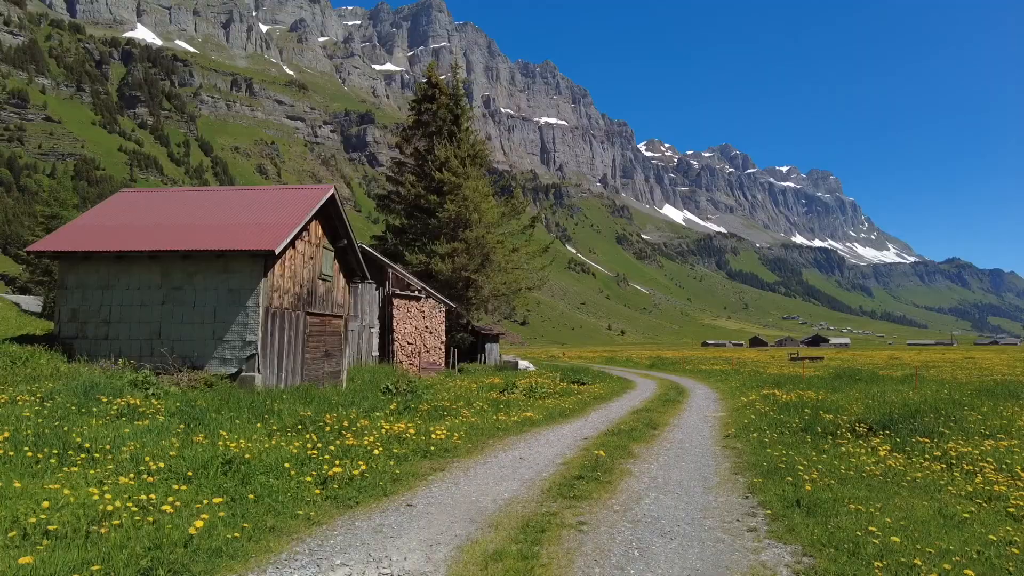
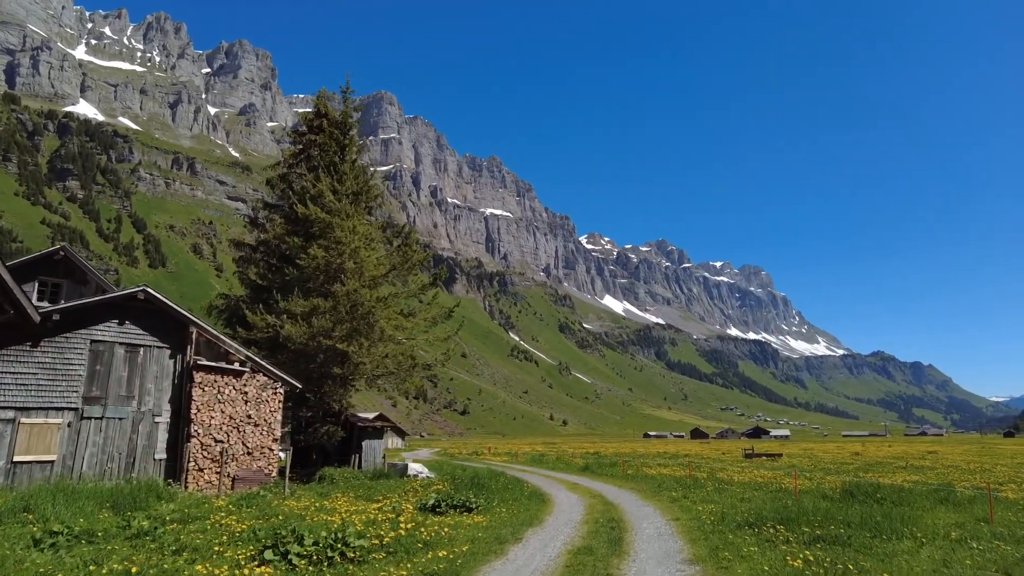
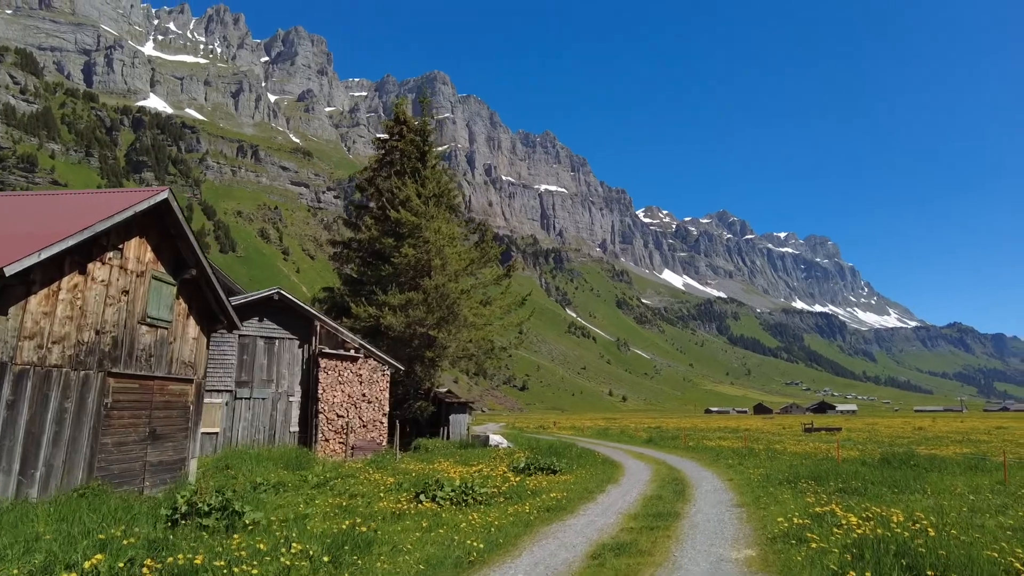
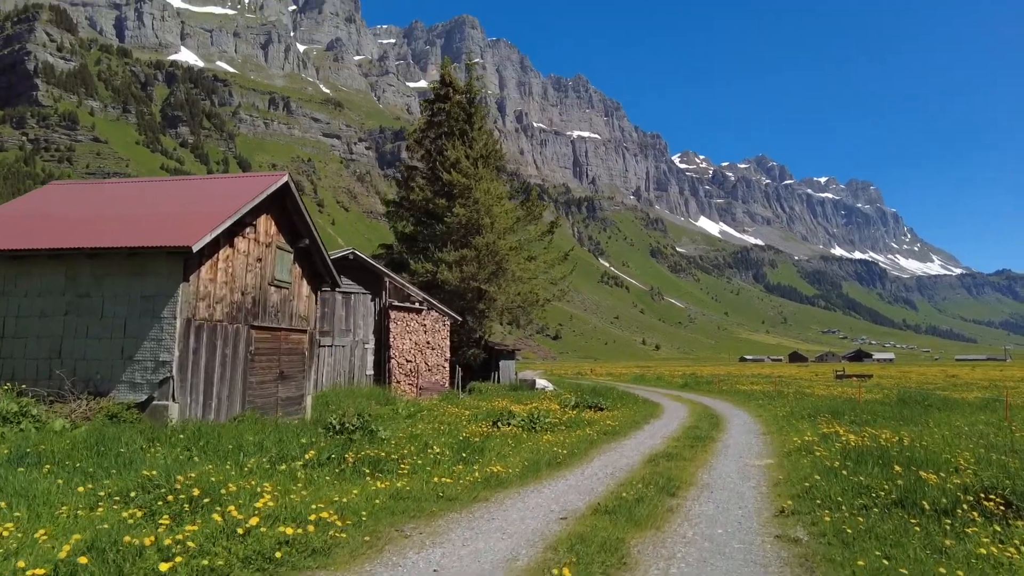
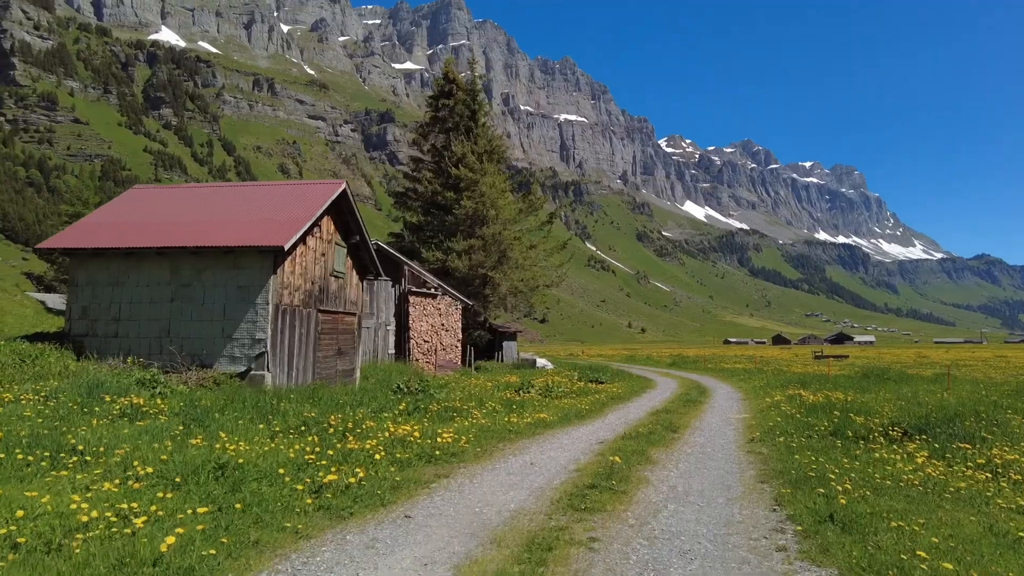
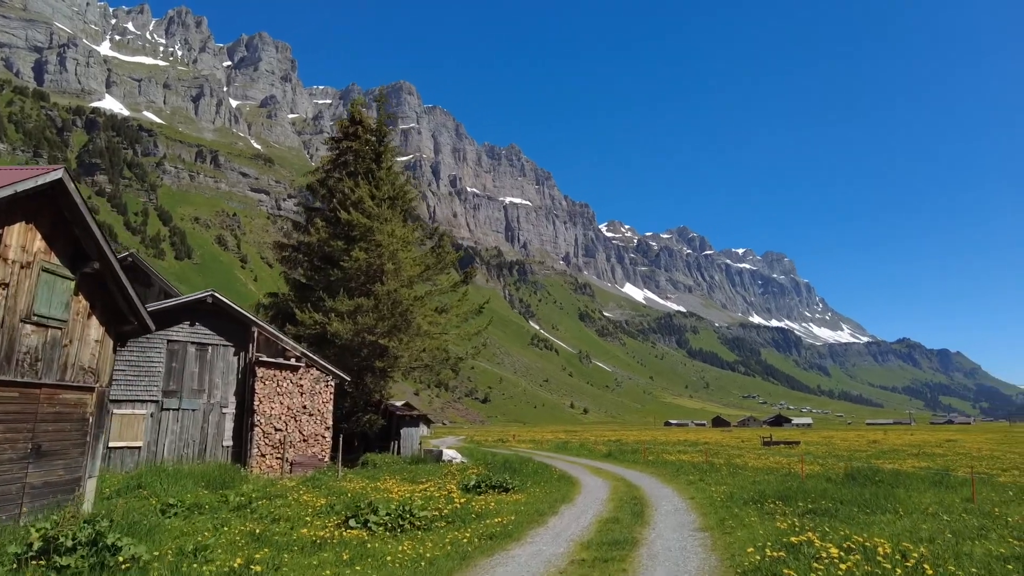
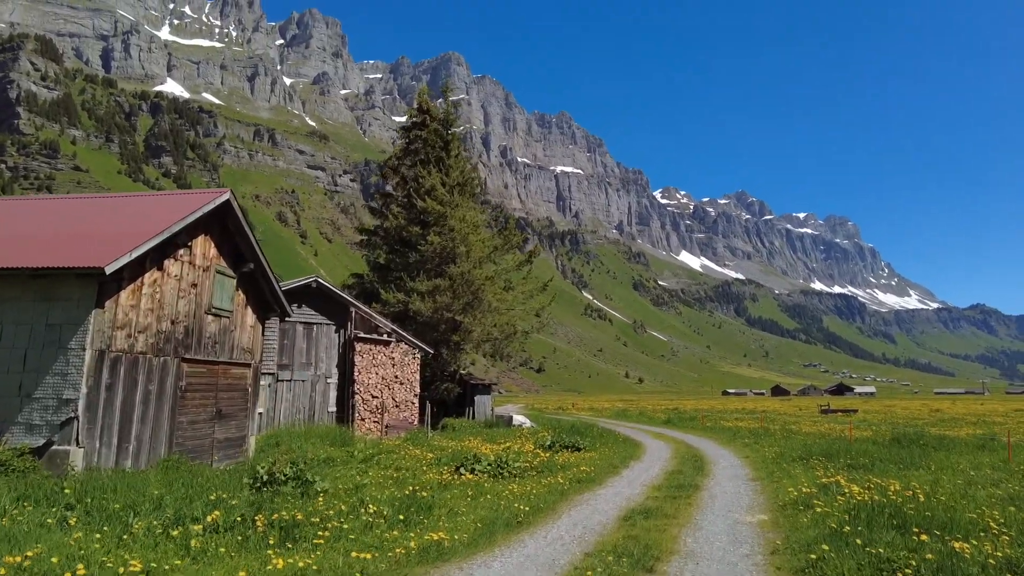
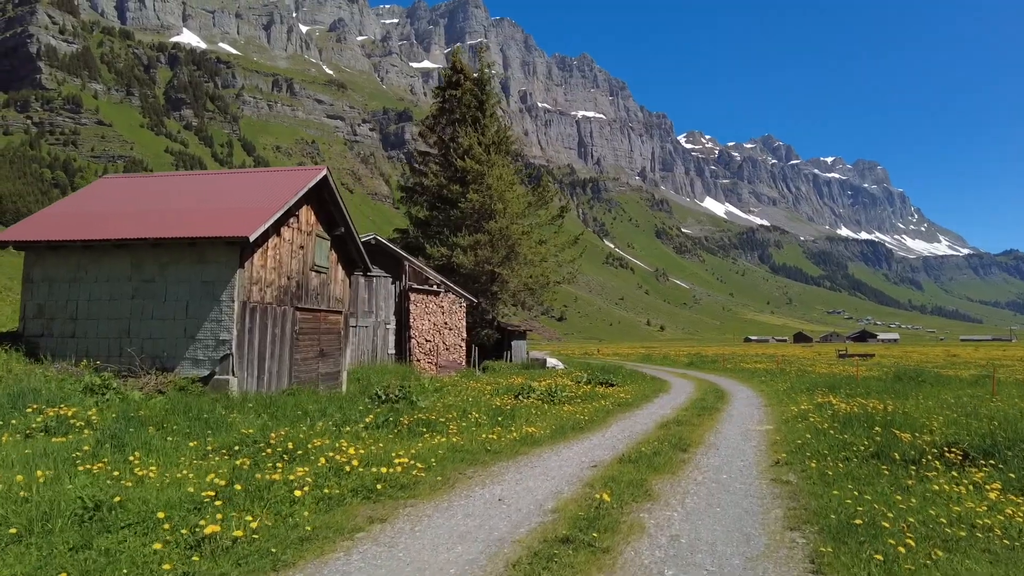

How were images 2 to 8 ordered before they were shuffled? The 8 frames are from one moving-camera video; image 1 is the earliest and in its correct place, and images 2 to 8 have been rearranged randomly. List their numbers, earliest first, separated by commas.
5, 8, 4, 7, 3, 6, 2
